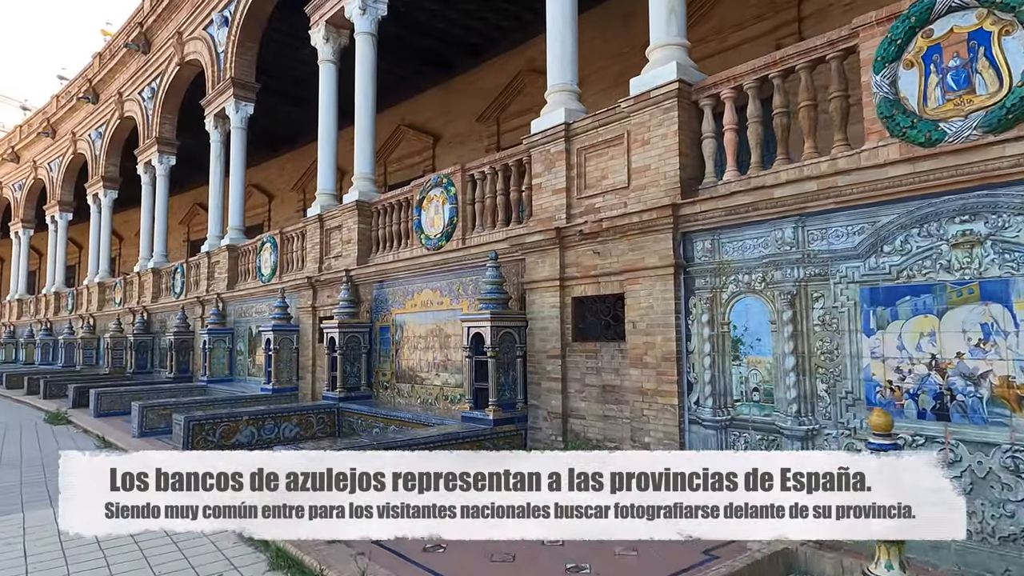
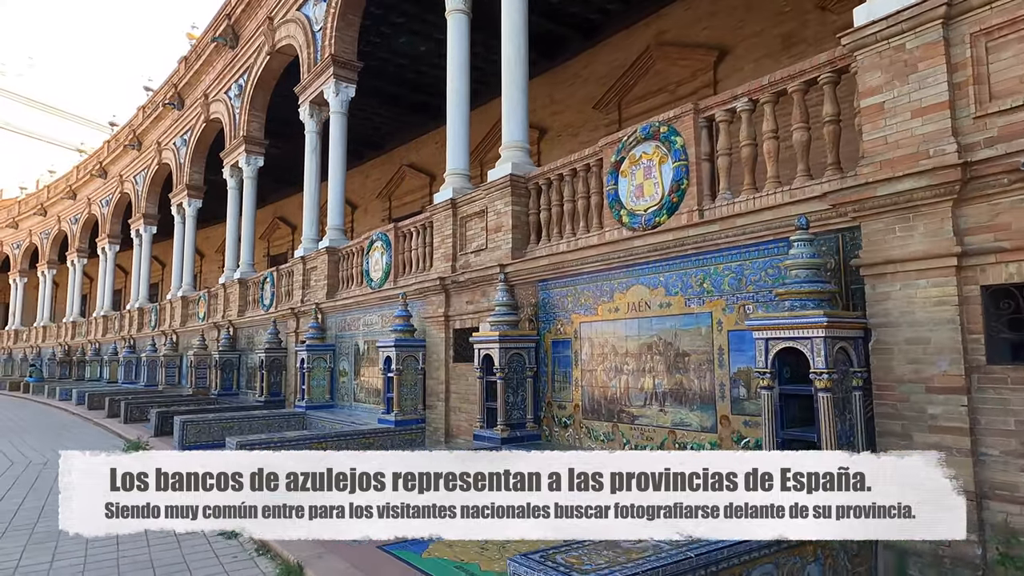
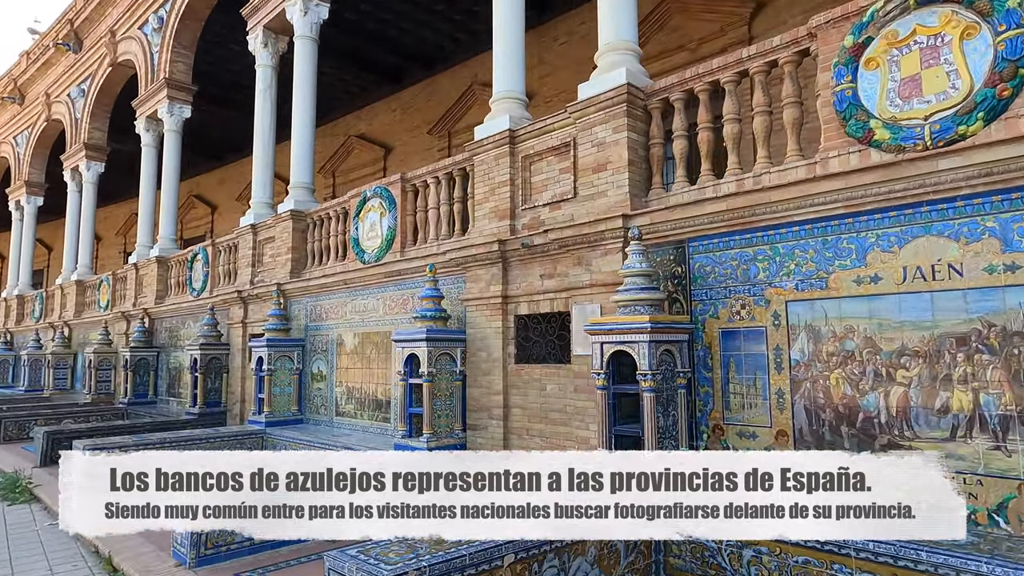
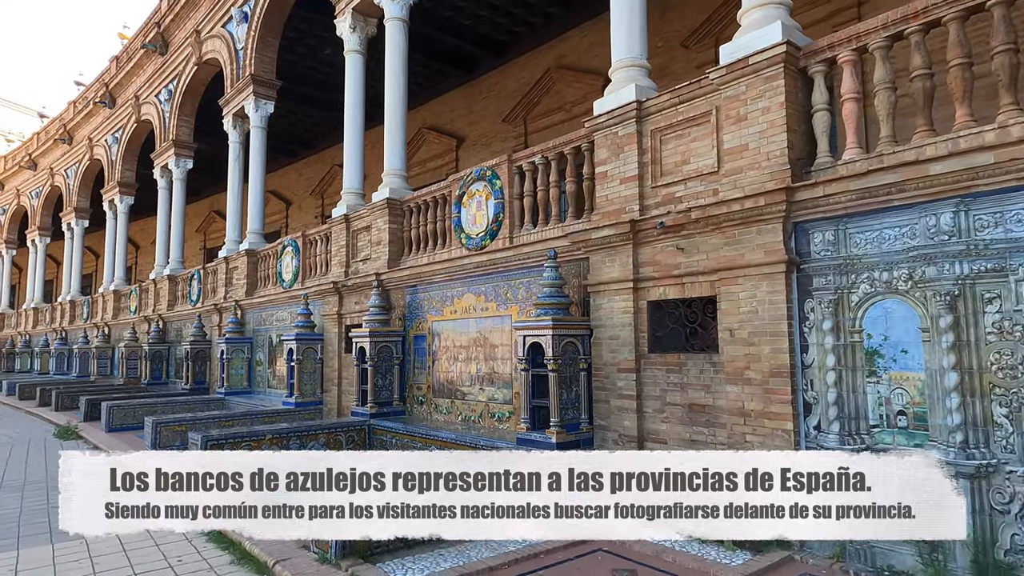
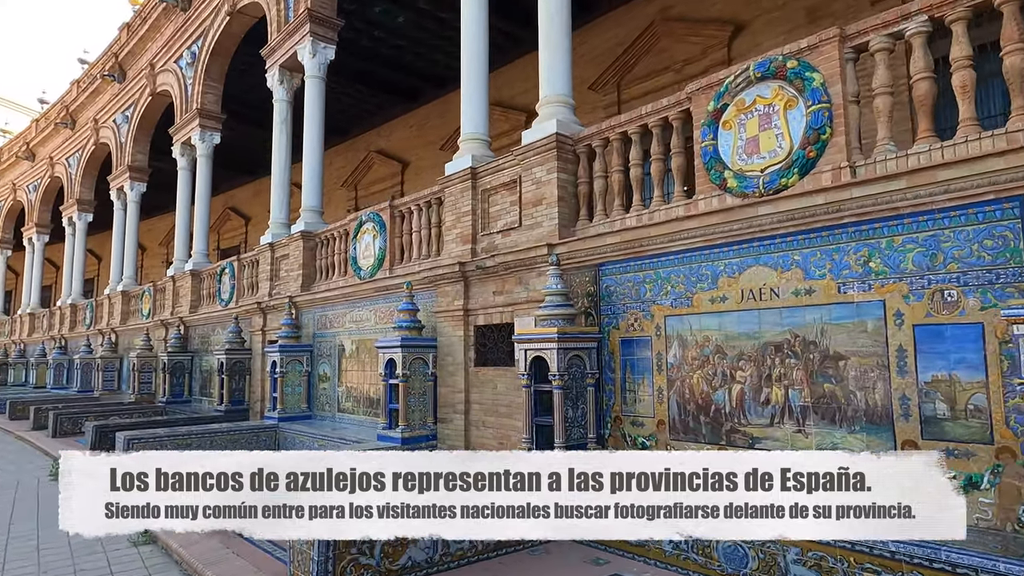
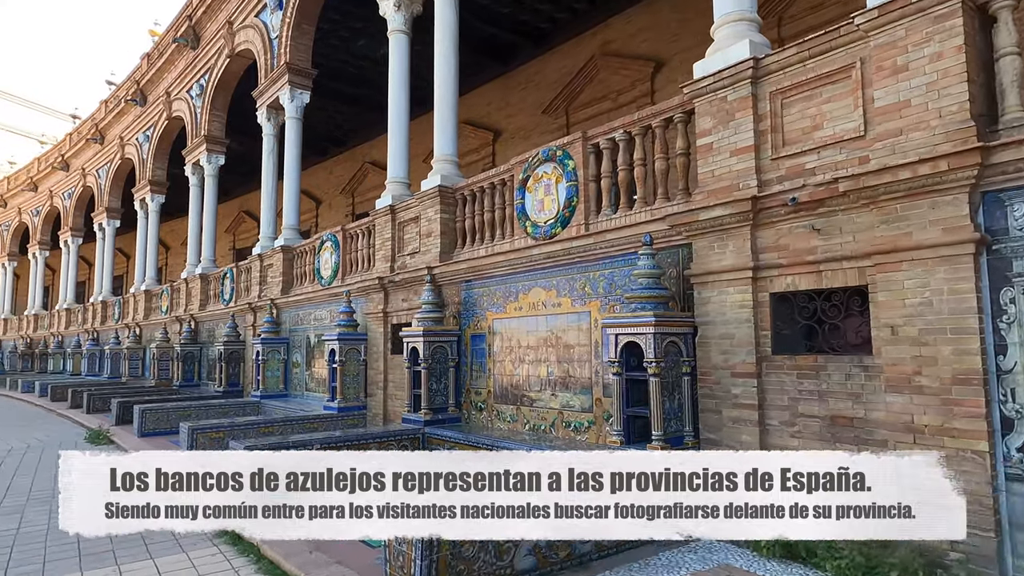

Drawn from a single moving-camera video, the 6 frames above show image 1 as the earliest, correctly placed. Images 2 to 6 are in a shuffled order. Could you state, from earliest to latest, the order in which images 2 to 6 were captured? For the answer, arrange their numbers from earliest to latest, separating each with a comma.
4, 6, 2, 5, 3
